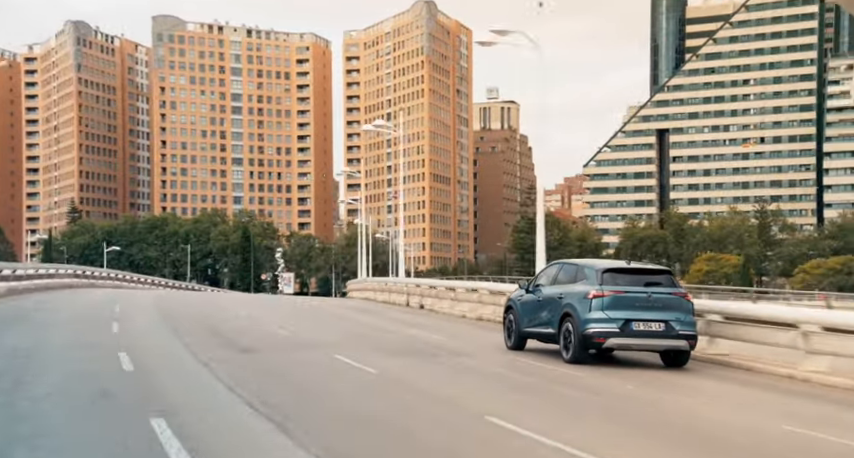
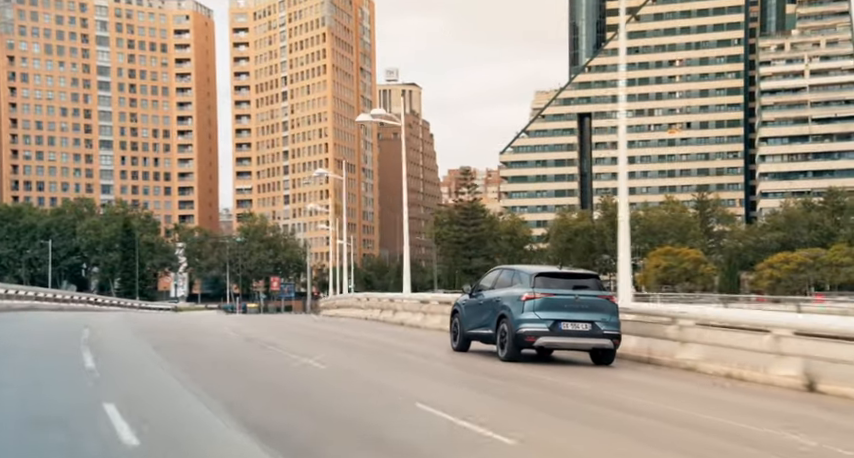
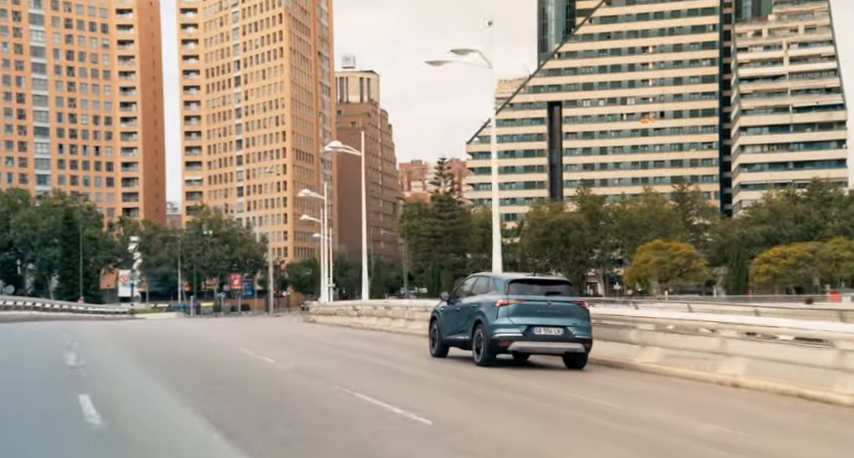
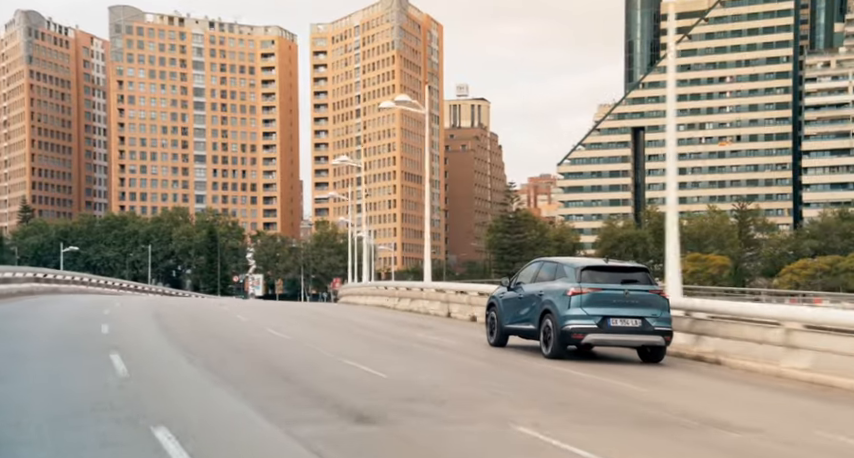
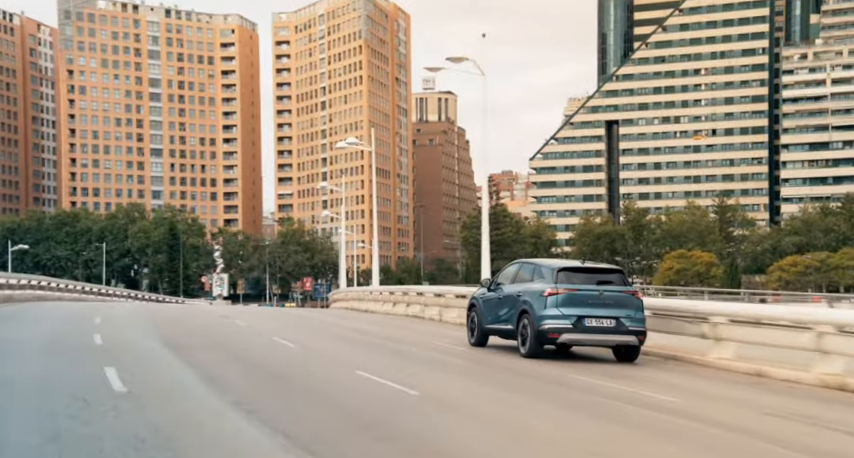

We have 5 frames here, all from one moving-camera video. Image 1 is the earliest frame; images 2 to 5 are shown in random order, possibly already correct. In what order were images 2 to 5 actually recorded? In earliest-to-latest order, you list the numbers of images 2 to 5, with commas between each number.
4, 5, 2, 3
